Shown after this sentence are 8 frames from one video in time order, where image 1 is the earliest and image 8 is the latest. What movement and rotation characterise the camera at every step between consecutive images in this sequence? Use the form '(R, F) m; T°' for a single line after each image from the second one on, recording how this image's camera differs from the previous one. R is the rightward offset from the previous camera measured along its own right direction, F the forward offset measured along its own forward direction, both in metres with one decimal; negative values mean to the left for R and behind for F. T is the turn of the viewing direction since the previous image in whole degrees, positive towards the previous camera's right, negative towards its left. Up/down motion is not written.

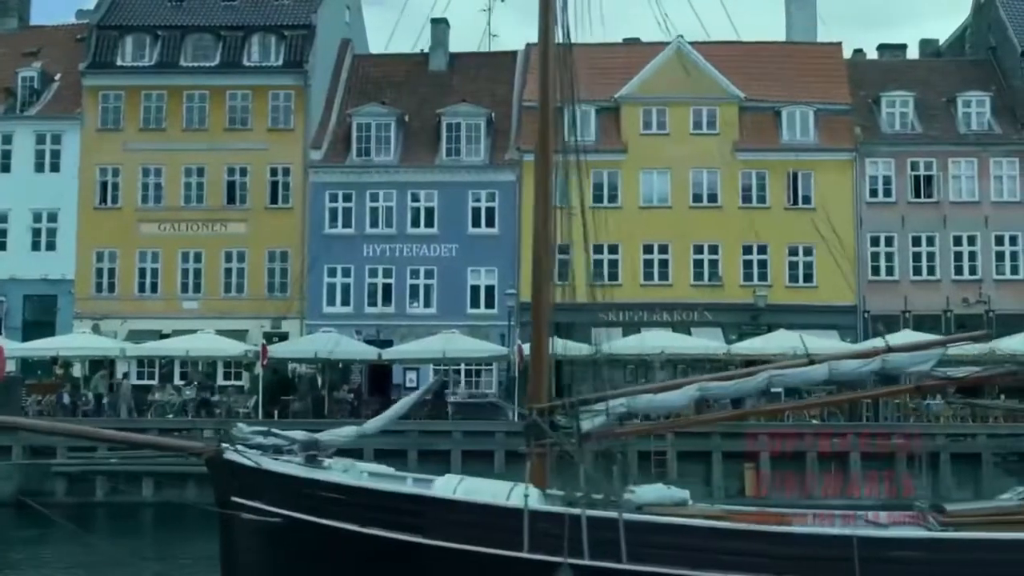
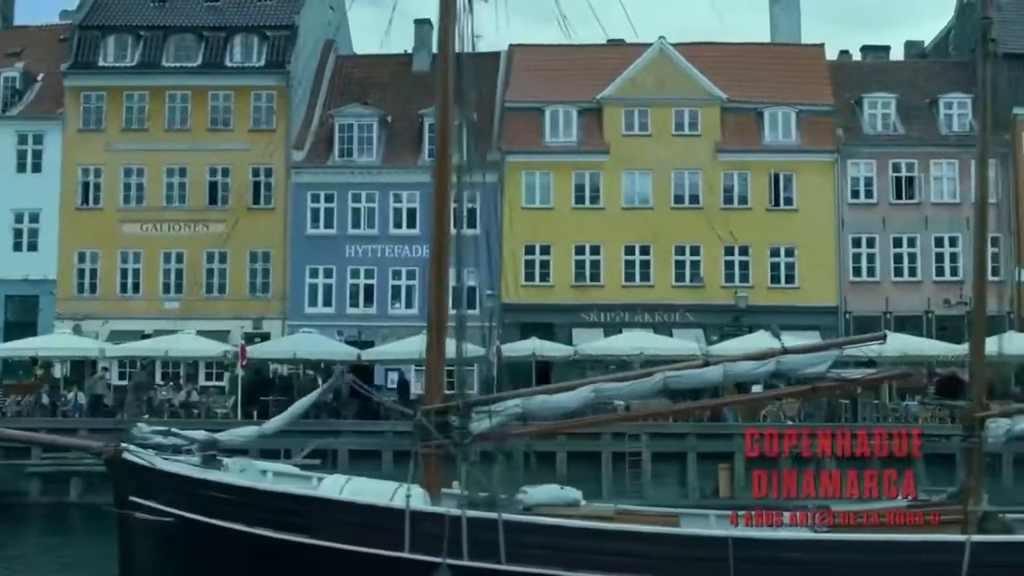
(+0.5, 0.0) m; 0°
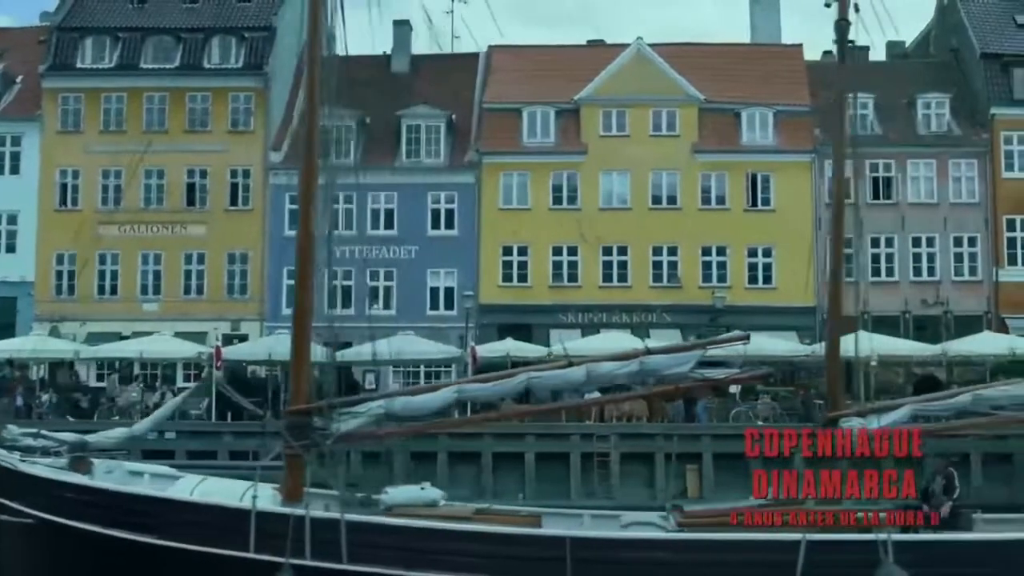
(+0.6, 0.0) m; 0°
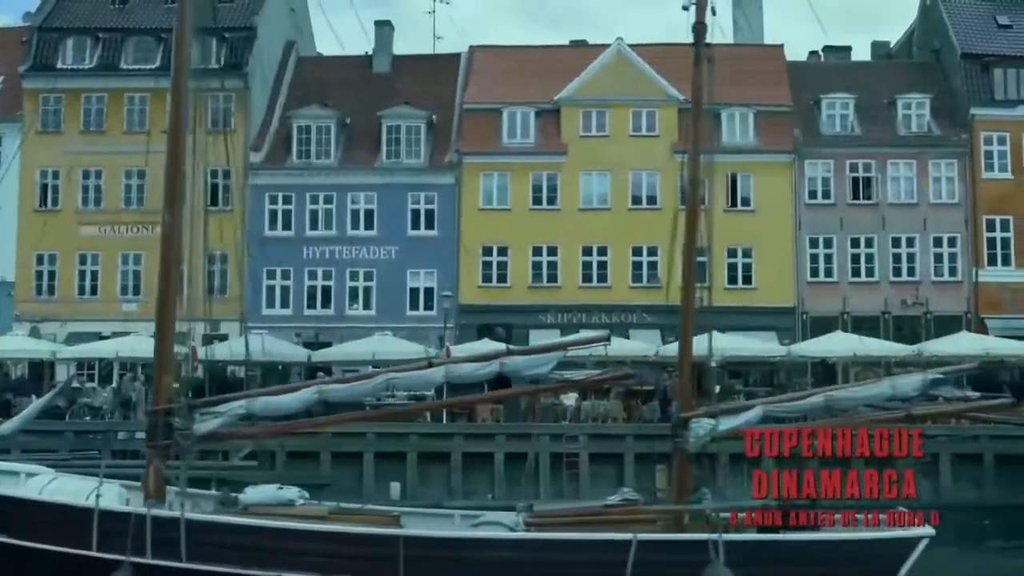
(+0.6, 0.0) m; 0°
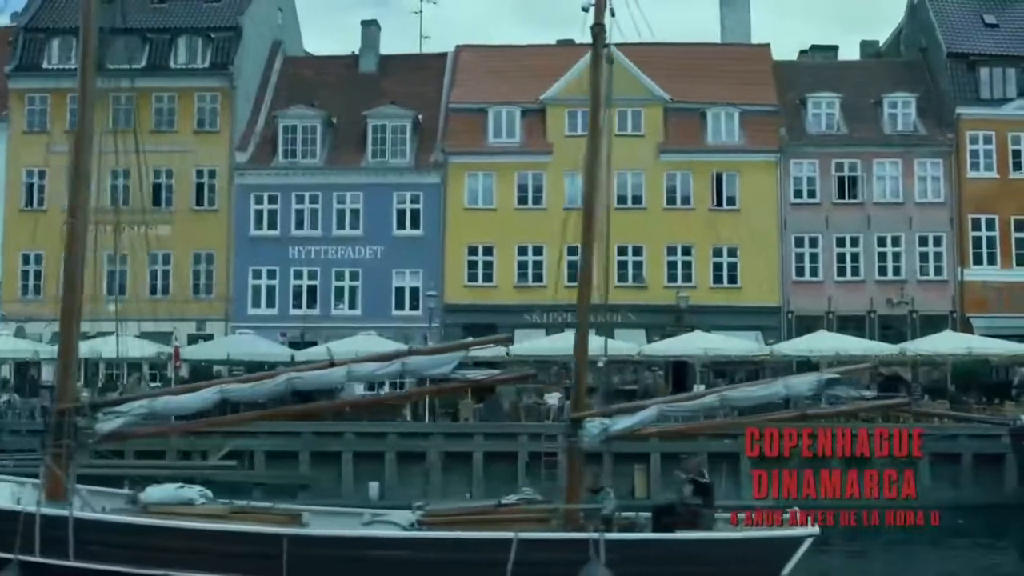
(+0.5, 0.0) m; 0°
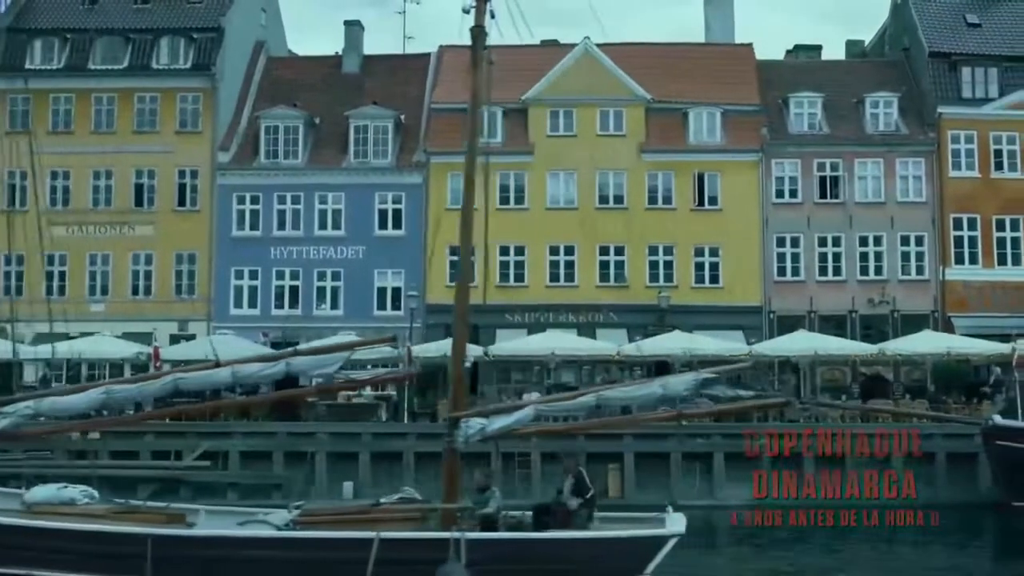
(+0.5, 0.0) m; 0°
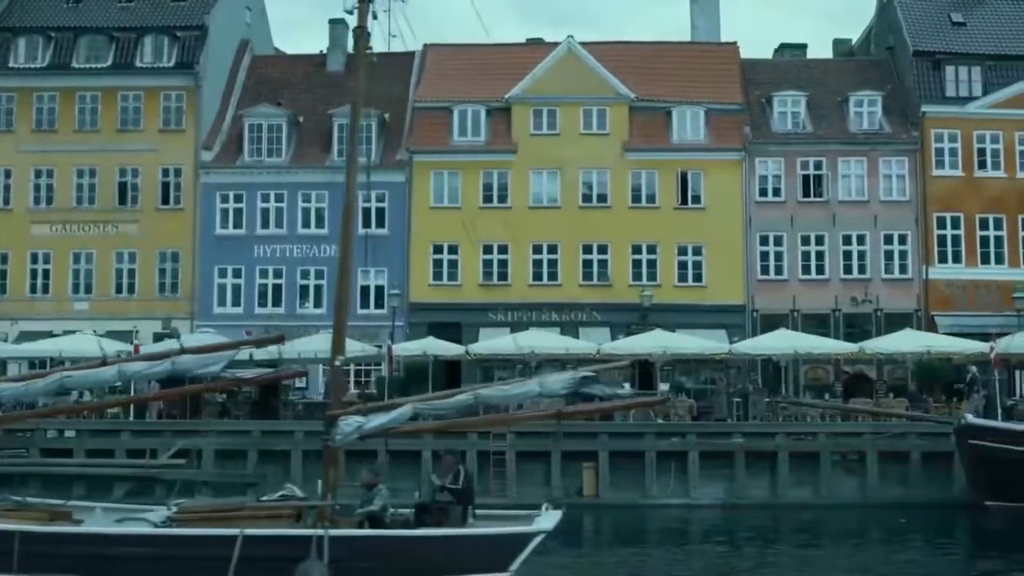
(+0.5, 0.0) m; 0°
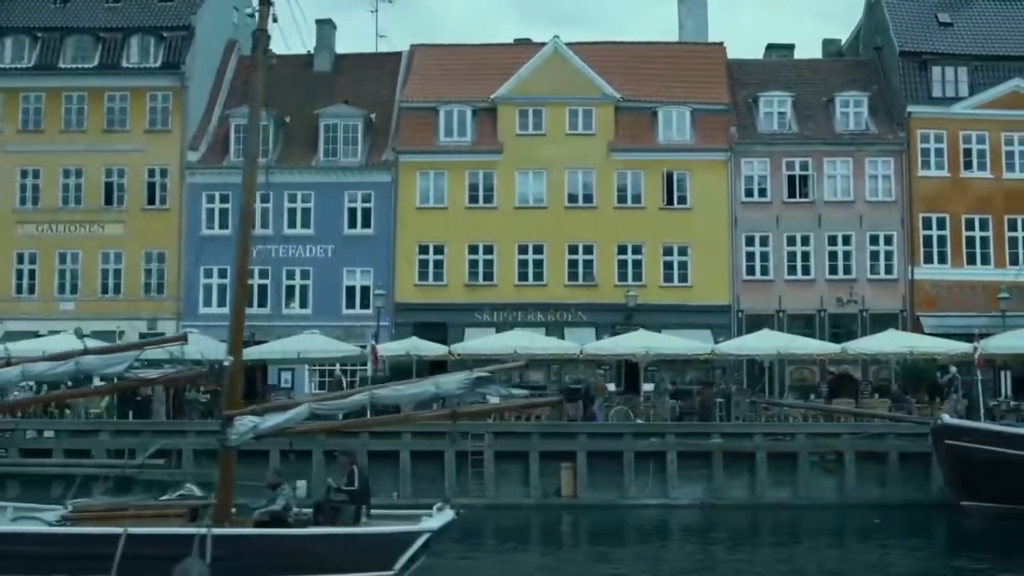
(+0.5, 0.0) m; 0°
